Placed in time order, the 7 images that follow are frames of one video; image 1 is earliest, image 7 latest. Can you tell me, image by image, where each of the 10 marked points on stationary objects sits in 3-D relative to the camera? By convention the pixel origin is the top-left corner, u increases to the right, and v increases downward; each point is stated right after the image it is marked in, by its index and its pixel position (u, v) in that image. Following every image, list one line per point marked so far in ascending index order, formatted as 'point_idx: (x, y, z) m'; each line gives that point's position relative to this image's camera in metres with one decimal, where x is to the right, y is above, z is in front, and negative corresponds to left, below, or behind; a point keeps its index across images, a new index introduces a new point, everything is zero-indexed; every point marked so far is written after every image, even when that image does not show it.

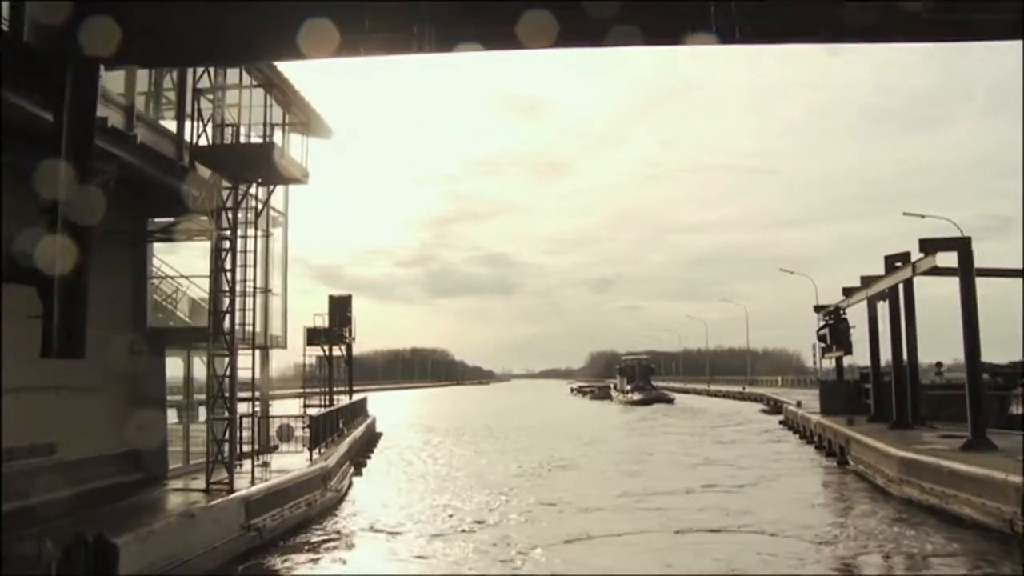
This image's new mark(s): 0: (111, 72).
0: (-6.1, +3.3, +13.7) m
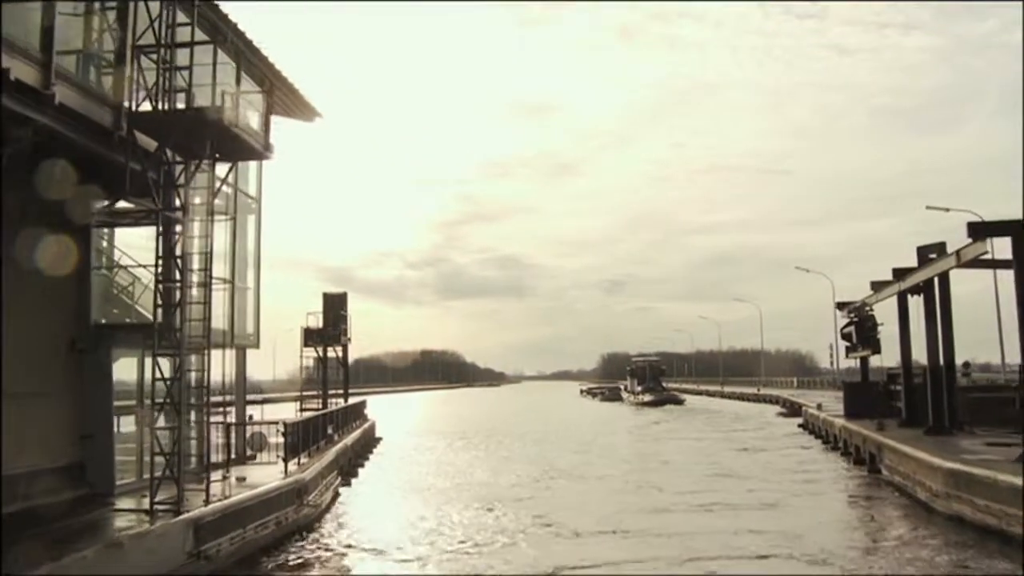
0: (-6.2, +3.4, +11.6) m
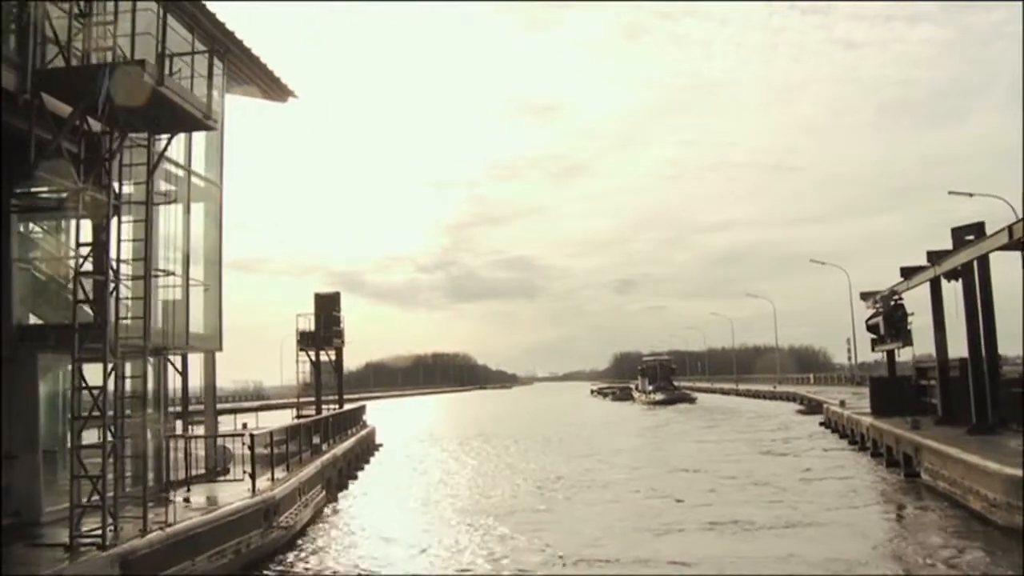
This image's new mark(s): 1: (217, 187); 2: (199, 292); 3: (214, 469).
0: (-6.5, +3.5, +9.4) m
1: (-6.4, +2.2, +19.5) m
2: (-6.4, -0.1, +18.4) m
3: (-6.4, -3.9, +19.2) m
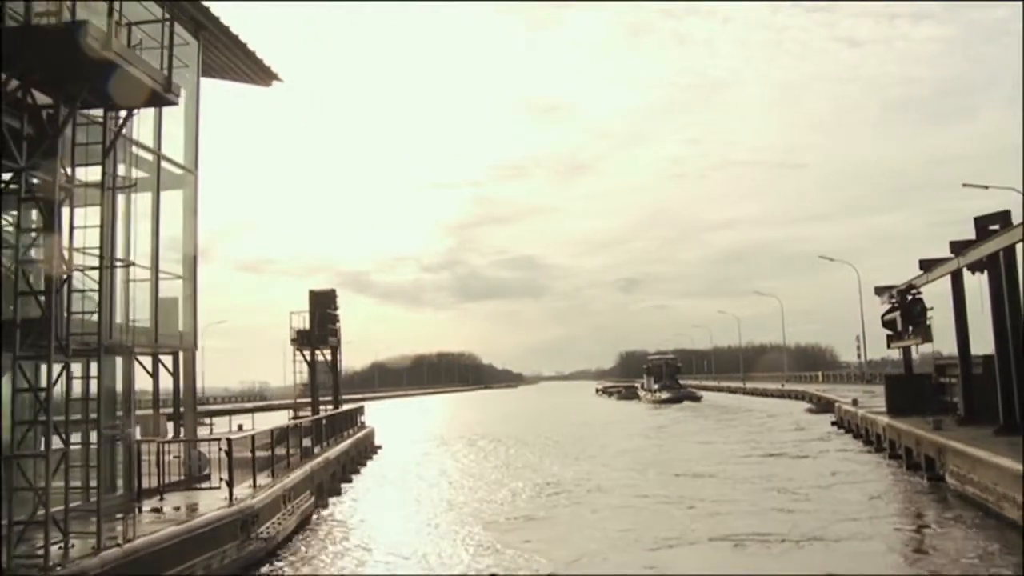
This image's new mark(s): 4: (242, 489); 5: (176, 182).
0: (-6.6, +3.6, +8.2) m
1: (-6.4, +2.3, +18.3) m
2: (-6.4, 0.0, +17.2) m
3: (-6.4, -3.7, +18.0) m
4: (-5.2, -3.9, +17.3) m
5: (-6.5, +2.1, +17.5) m
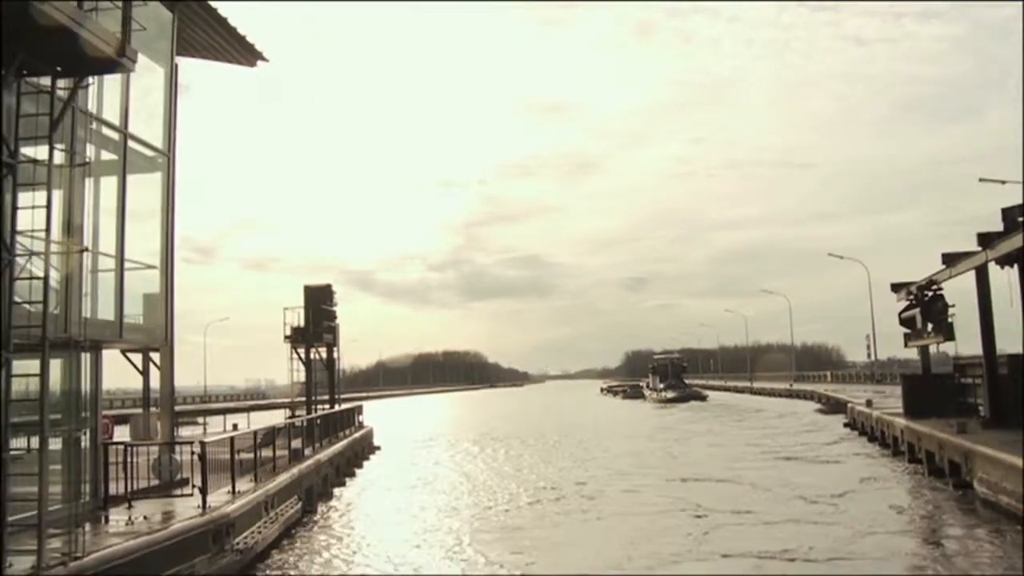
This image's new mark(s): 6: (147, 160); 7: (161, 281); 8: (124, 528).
0: (-6.7, +3.8, +7.0) m
1: (-6.4, +2.5, +17.1) m
2: (-6.5, +0.2, +16.0) m
3: (-6.4, -3.6, +16.8) m
4: (-5.2, -3.7, +16.1) m
5: (-6.5, +2.2, +16.3) m
6: (-6.5, +2.3, +16.2) m
7: (-6.4, +0.1, +16.8) m
8: (-5.9, -3.6, +13.8) m
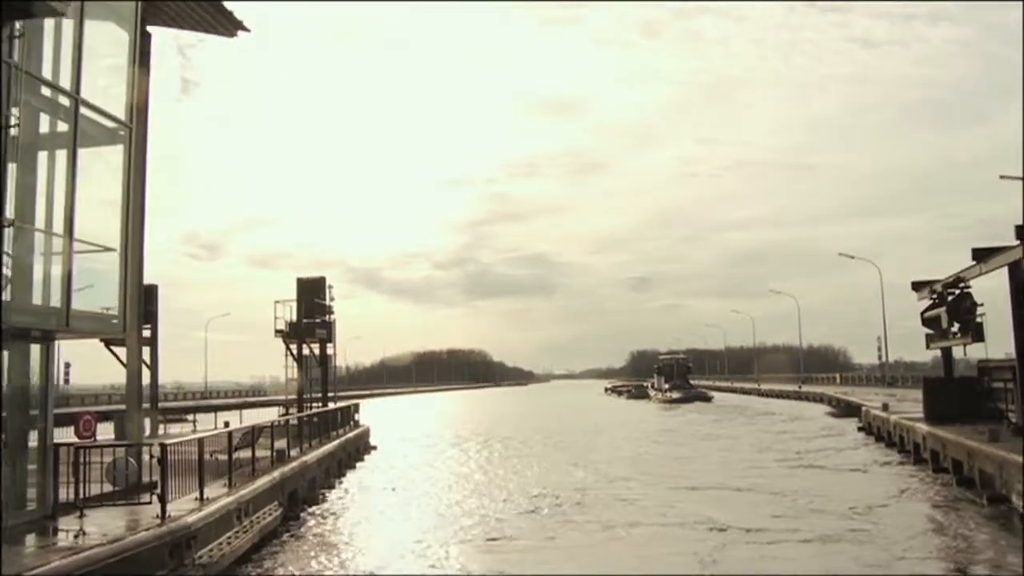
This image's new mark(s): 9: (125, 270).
0: (-6.8, +4.0, +5.5) m
1: (-6.5, +2.7, +15.6) m
2: (-6.5, +0.4, +14.5) m
3: (-6.5, -3.3, +15.3) m
4: (-5.3, -3.5, +14.6) m
5: (-6.5, +2.4, +14.9) m
6: (-6.5, +2.5, +14.7) m
7: (-6.4, +0.4, +15.3) m
8: (-6.0, -3.4, +12.4) m
9: (-6.4, +0.3, +15.2) m
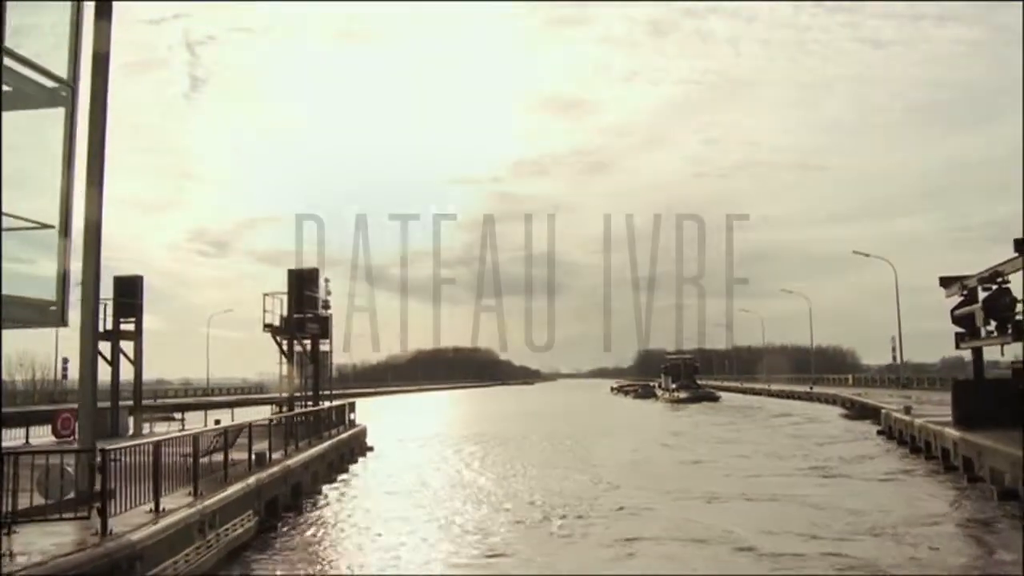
0: (-6.9, +4.2, +3.8) m
1: (-6.5, +2.9, +13.9) m
2: (-6.6, +0.7, +12.8) m
3: (-6.6, -3.1, +13.6) m
4: (-5.4, -3.2, +12.9) m
5: (-6.6, +2.7, +13.1) m
6: (-6.5, +2.8, +13.0) m
7: (-6.5, +0.6, +13.6) m
8: (-6.1, -3.2, +10.6) m
9: (-6.5, +0.5, +13.5) m
